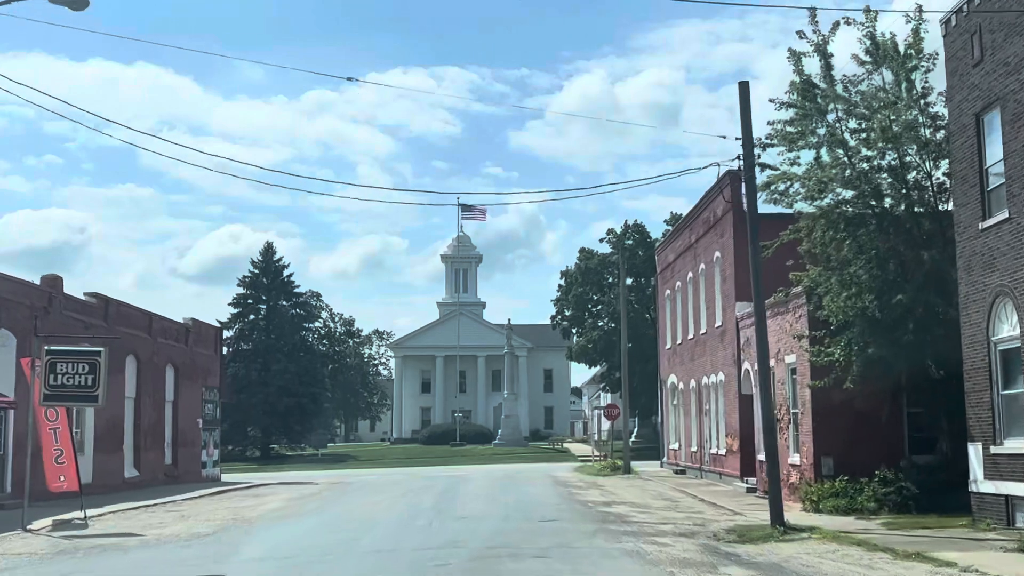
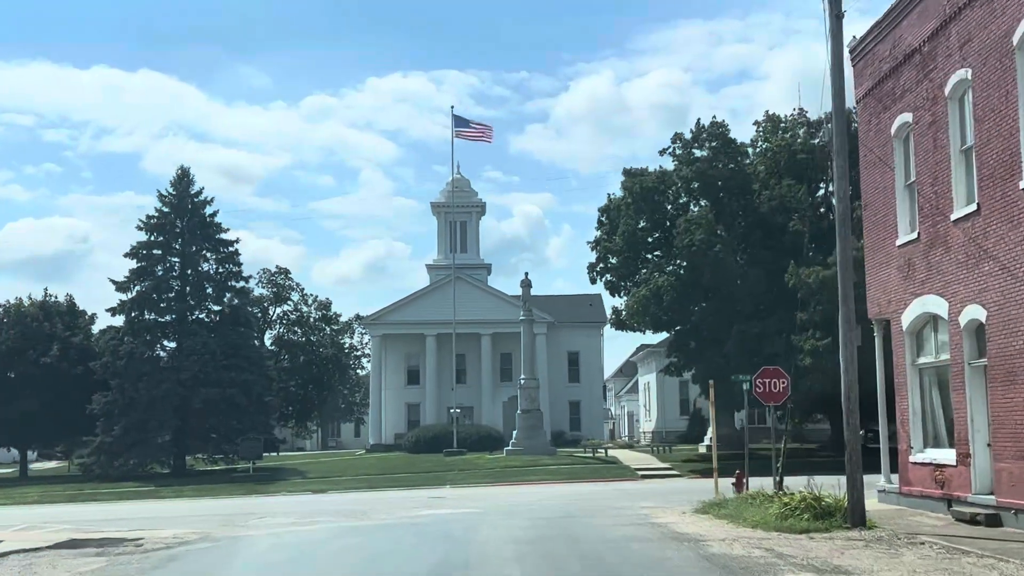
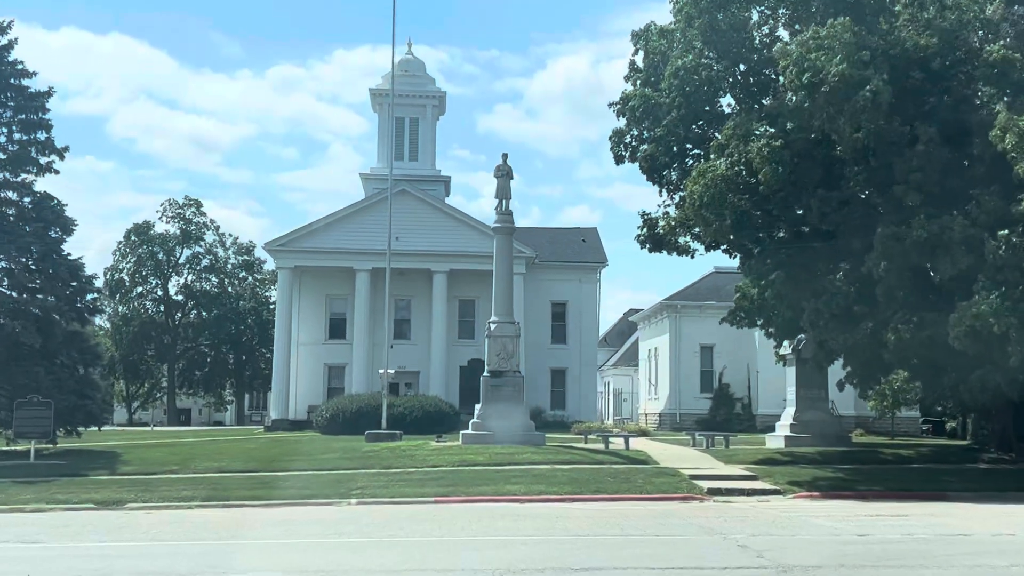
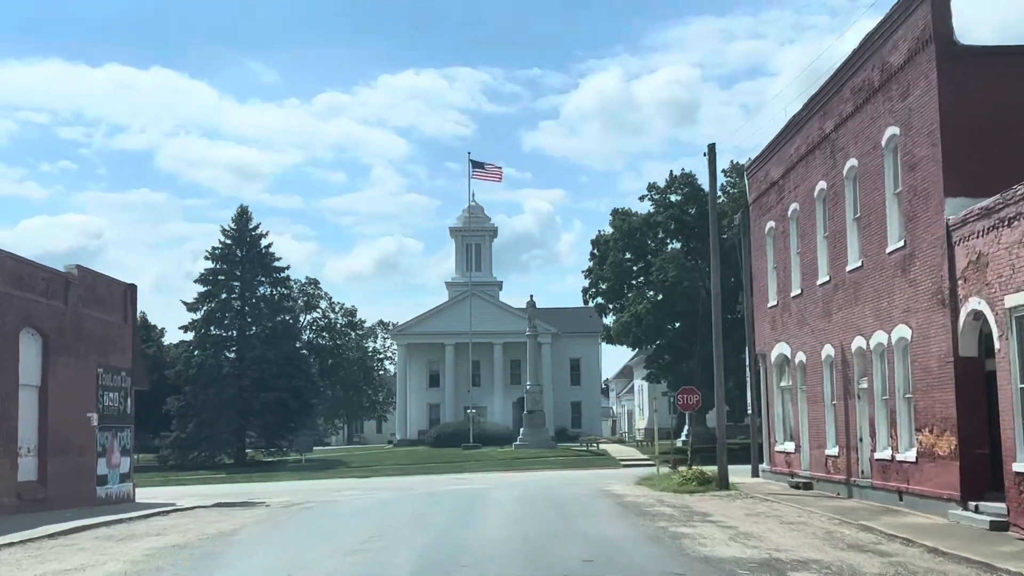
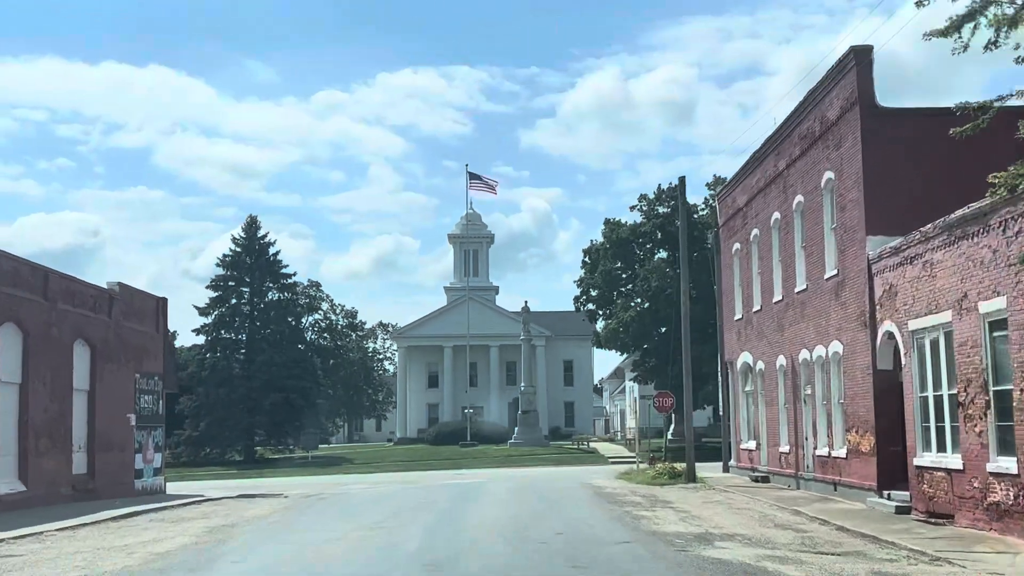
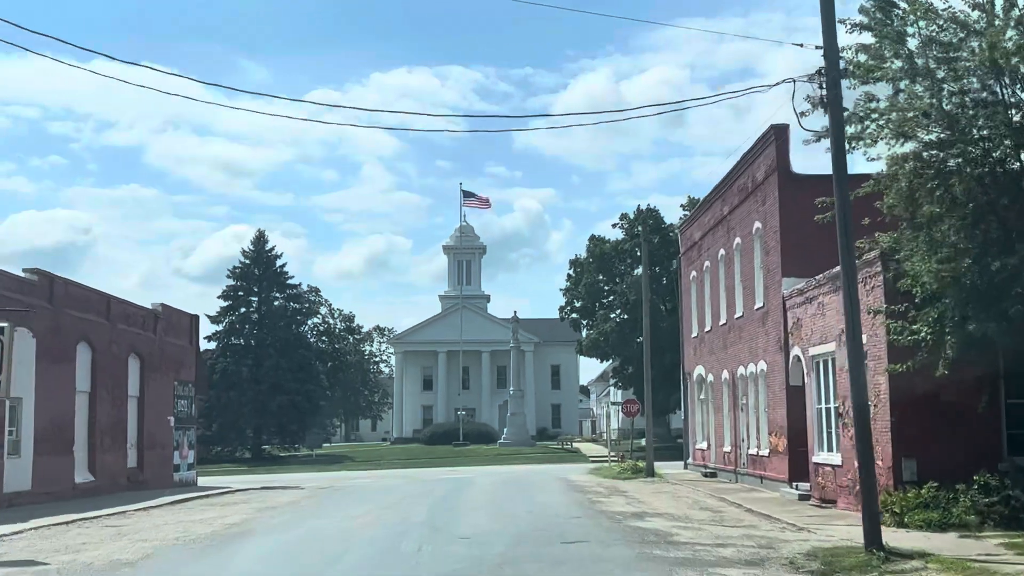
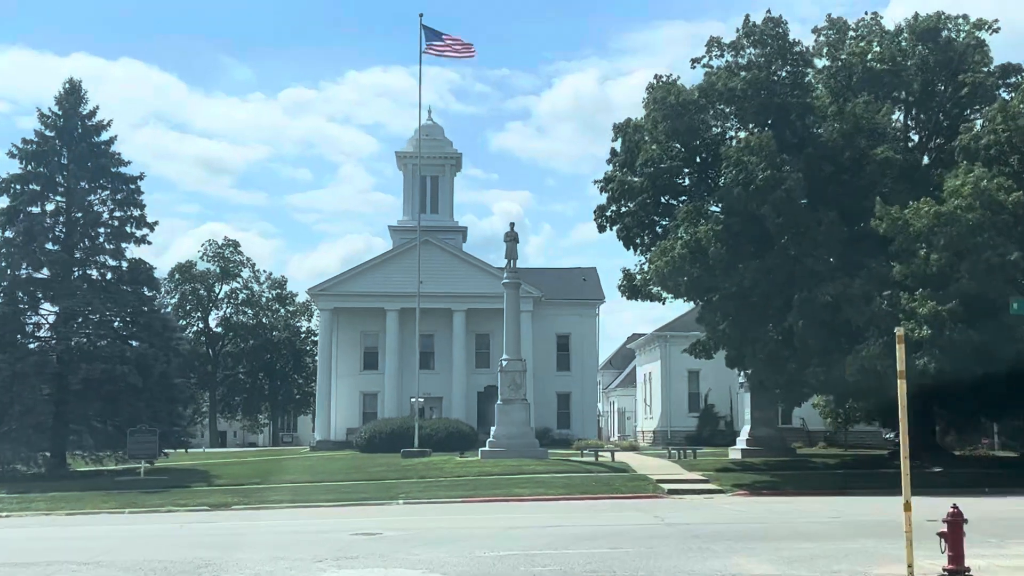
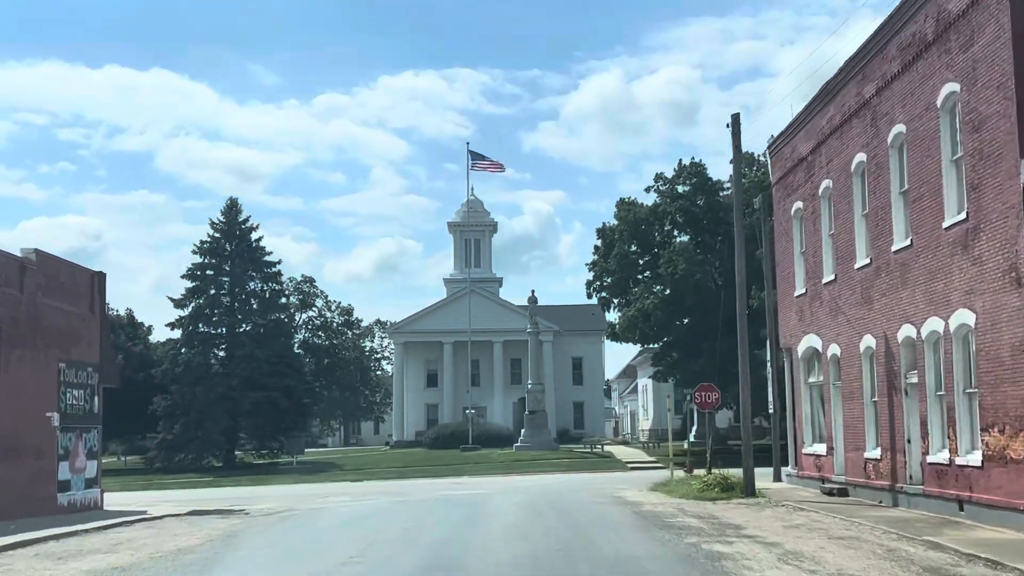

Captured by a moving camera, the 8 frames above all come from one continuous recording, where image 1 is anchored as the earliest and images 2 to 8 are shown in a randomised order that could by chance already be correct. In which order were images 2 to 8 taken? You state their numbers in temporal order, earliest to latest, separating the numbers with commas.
6, 5, 4, 8, 2, 7, 3
